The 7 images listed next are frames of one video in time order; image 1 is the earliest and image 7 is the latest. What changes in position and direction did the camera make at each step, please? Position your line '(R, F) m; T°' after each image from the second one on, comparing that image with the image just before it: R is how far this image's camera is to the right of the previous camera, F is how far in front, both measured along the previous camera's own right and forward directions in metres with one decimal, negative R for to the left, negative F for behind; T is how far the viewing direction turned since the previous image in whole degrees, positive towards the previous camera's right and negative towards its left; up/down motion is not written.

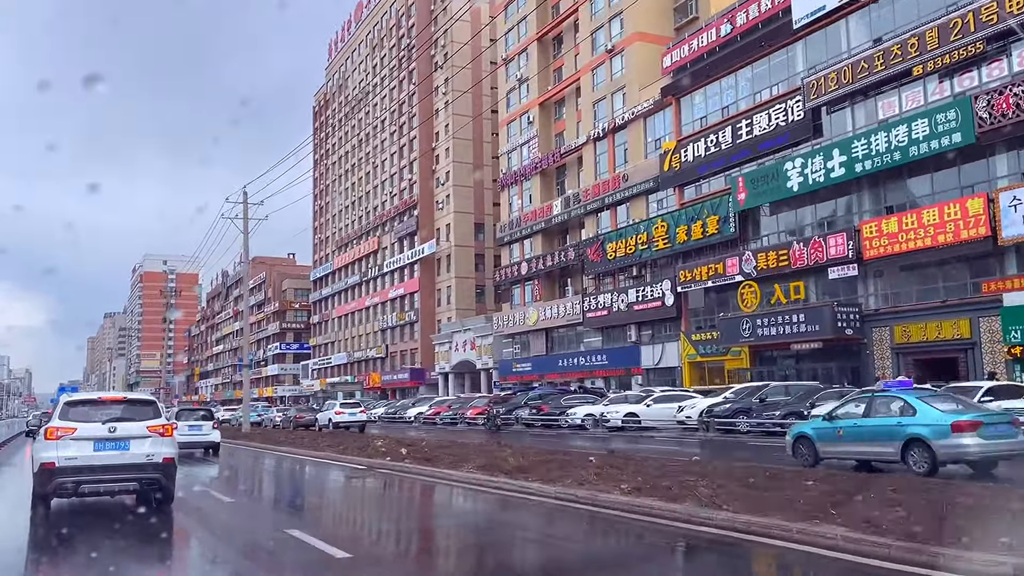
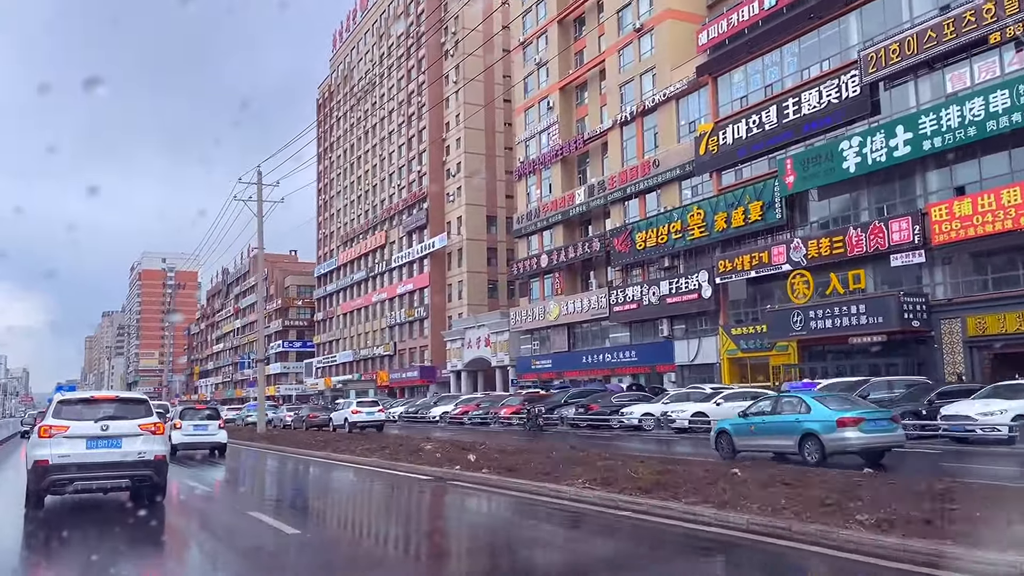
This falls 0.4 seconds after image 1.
(-1.2, +4.5) m; 0°
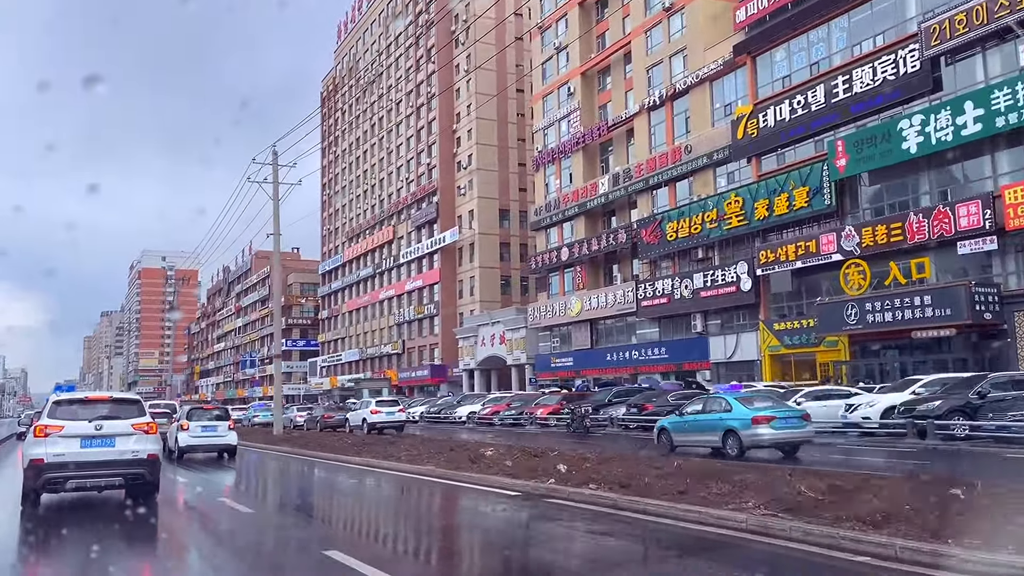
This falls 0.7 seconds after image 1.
(-1.1, +4.1) m; 0°
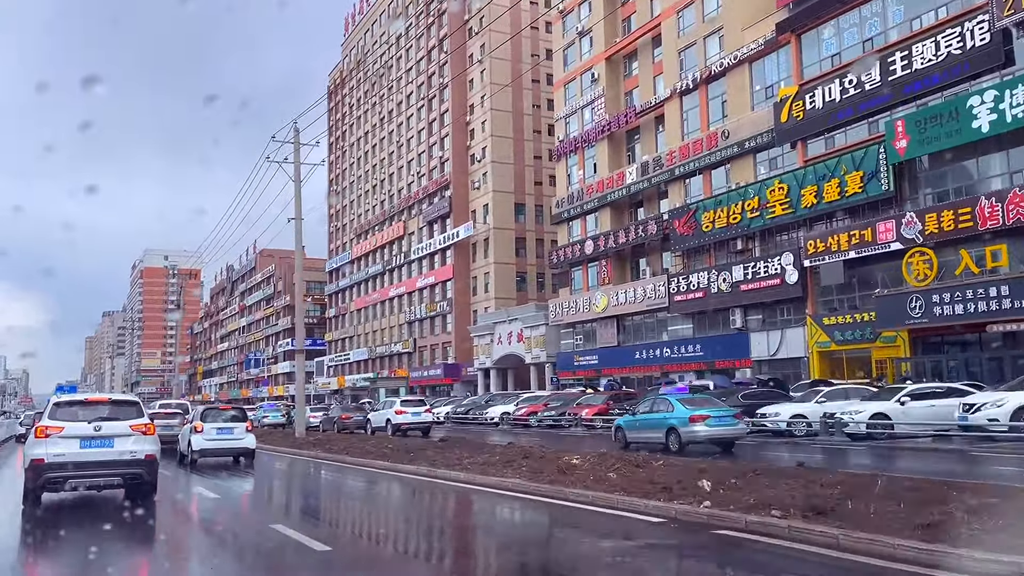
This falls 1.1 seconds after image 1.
(-1.1, +3.9) m; 0°
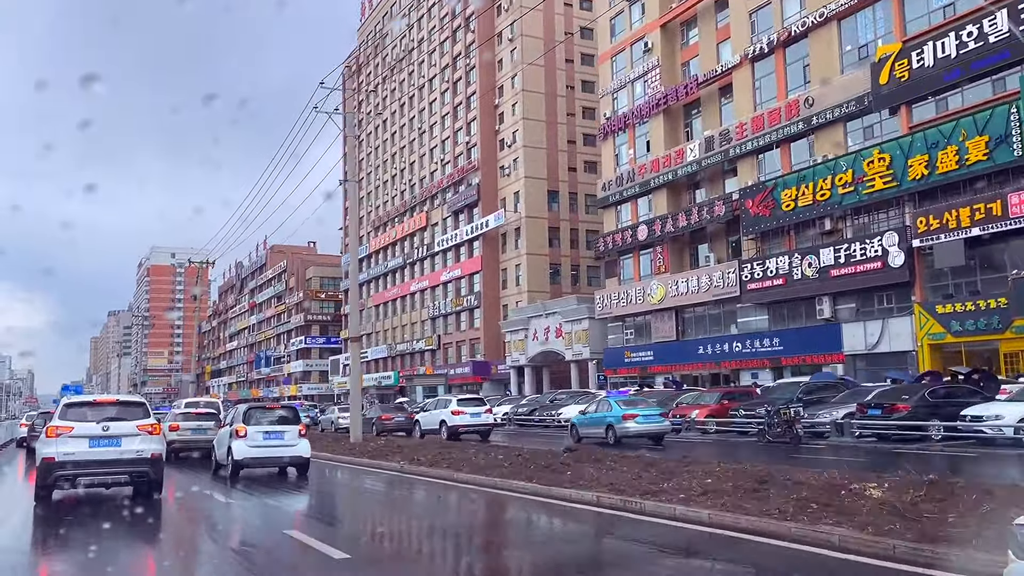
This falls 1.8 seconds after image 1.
(-1.9, +7.2) m; 0°
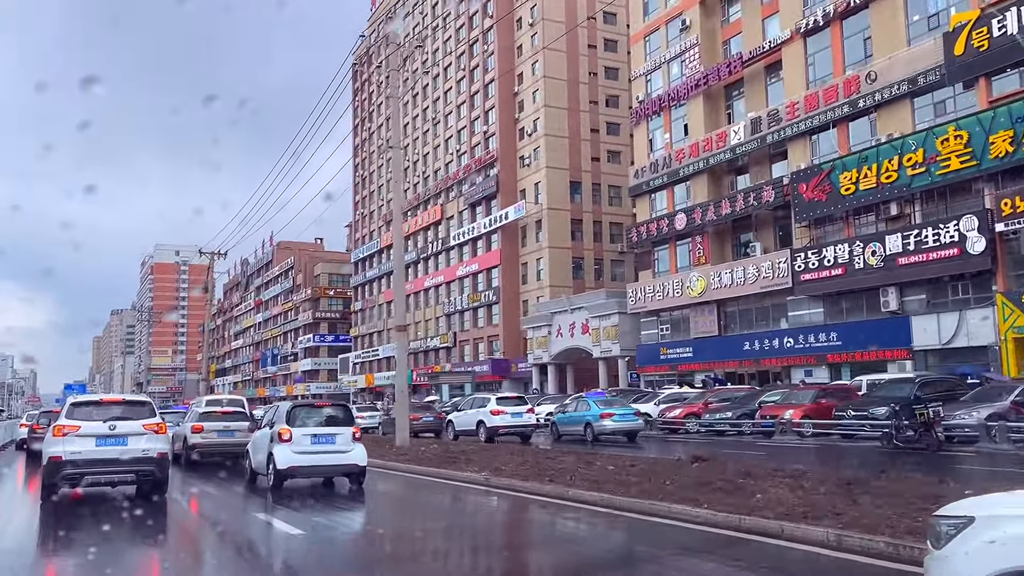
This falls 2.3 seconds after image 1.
(-1.2, +4.4) m; 0°
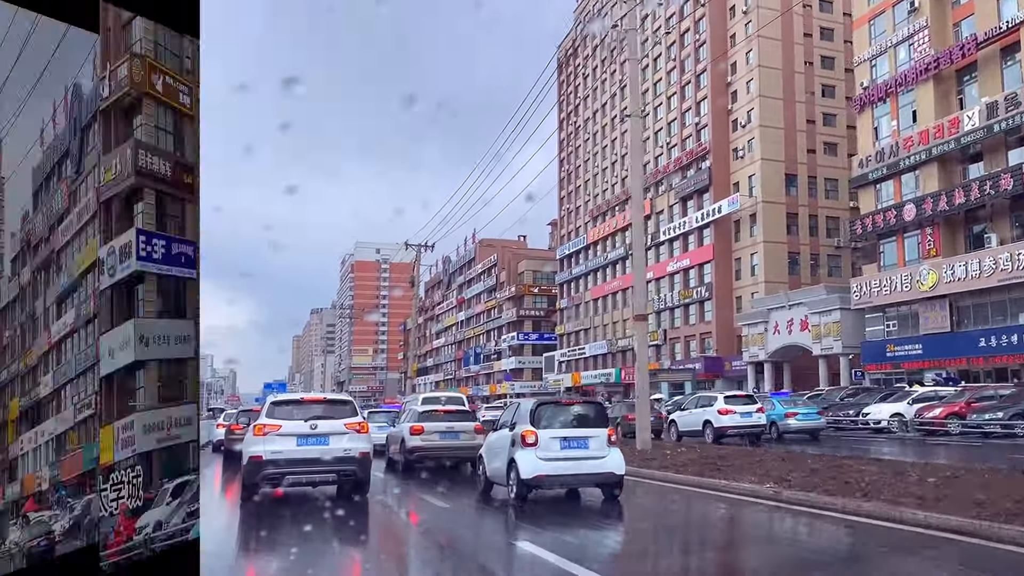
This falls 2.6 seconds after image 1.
(-0.6, +2.8) m; -7°
